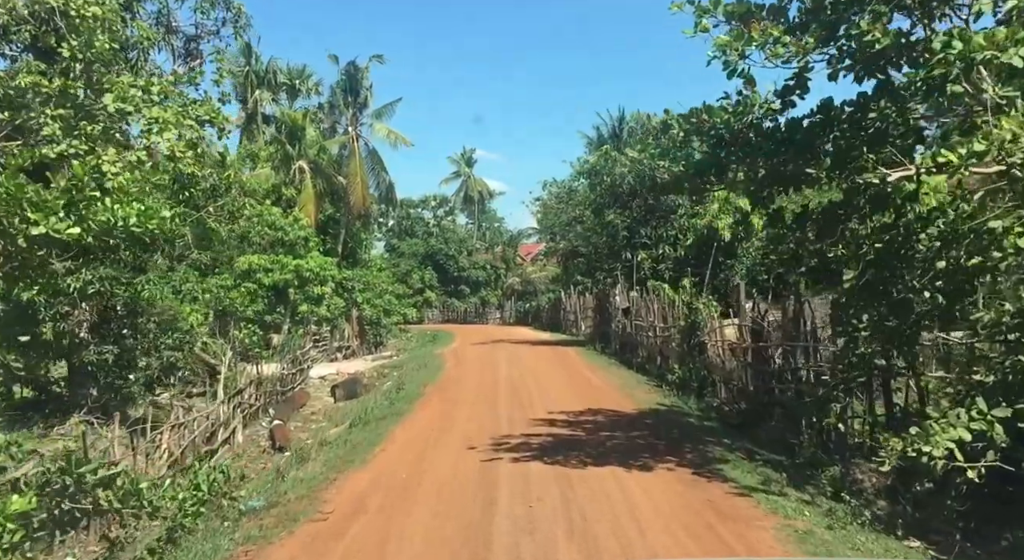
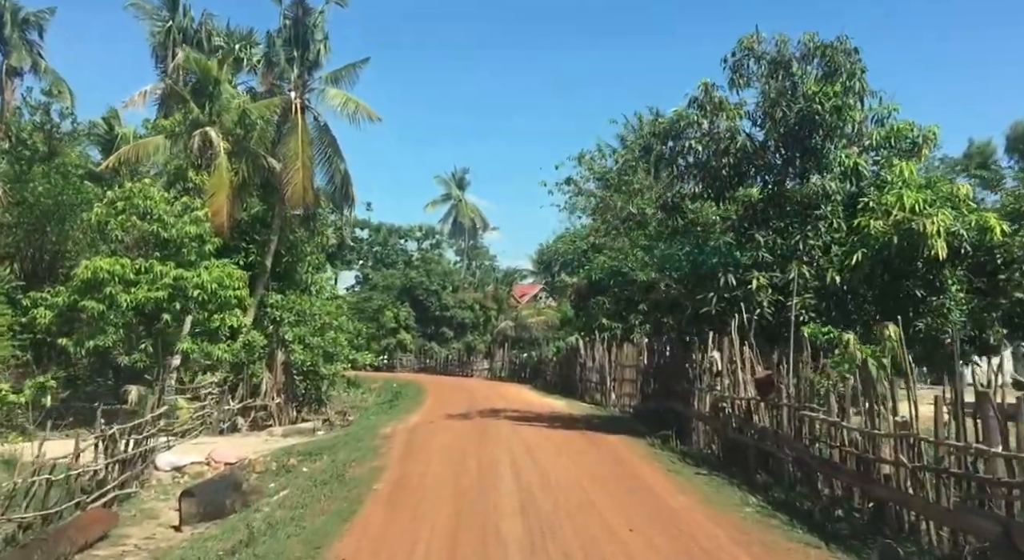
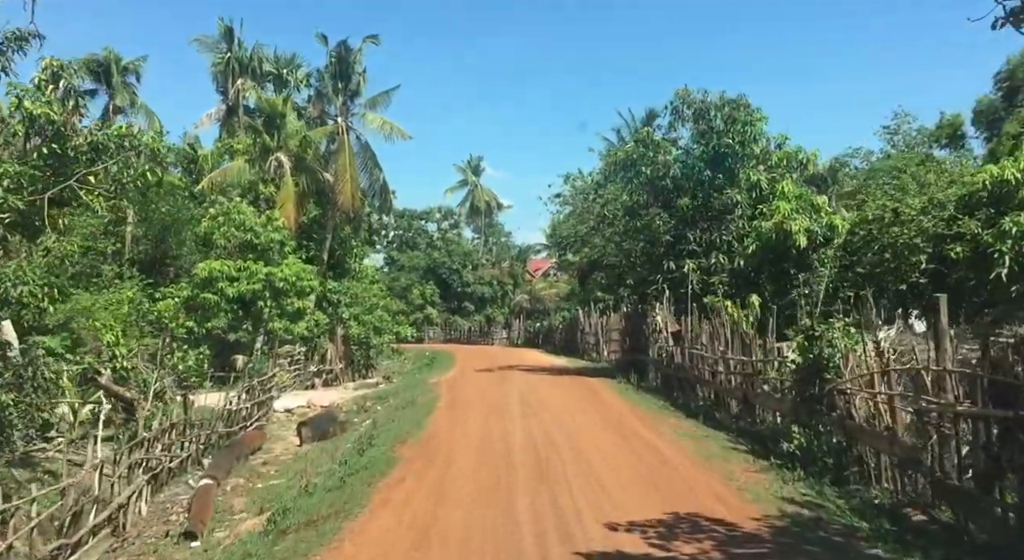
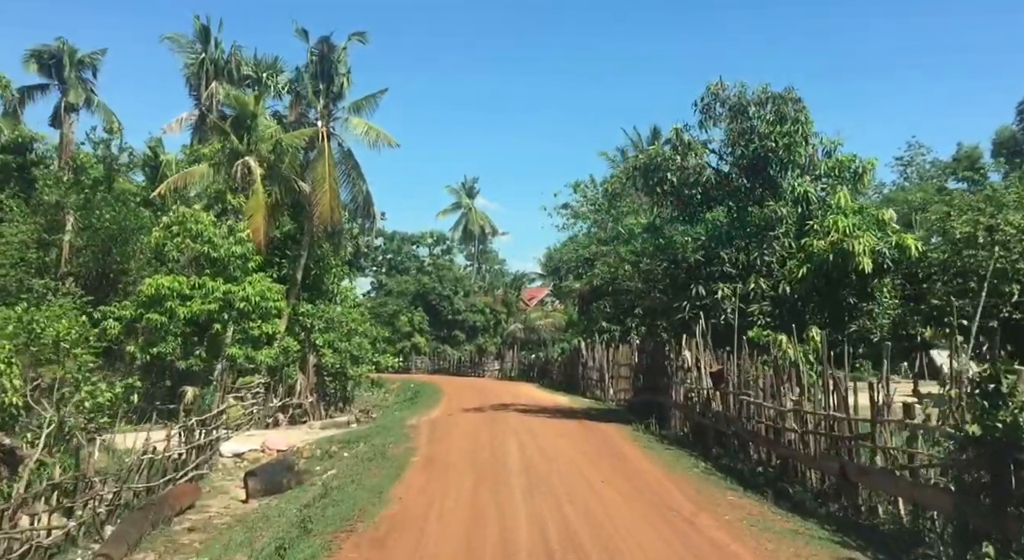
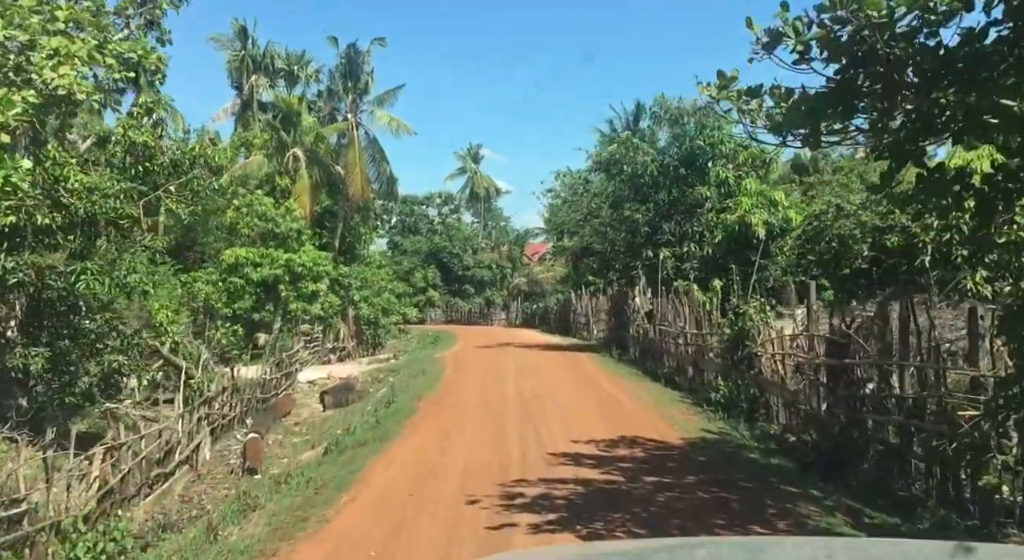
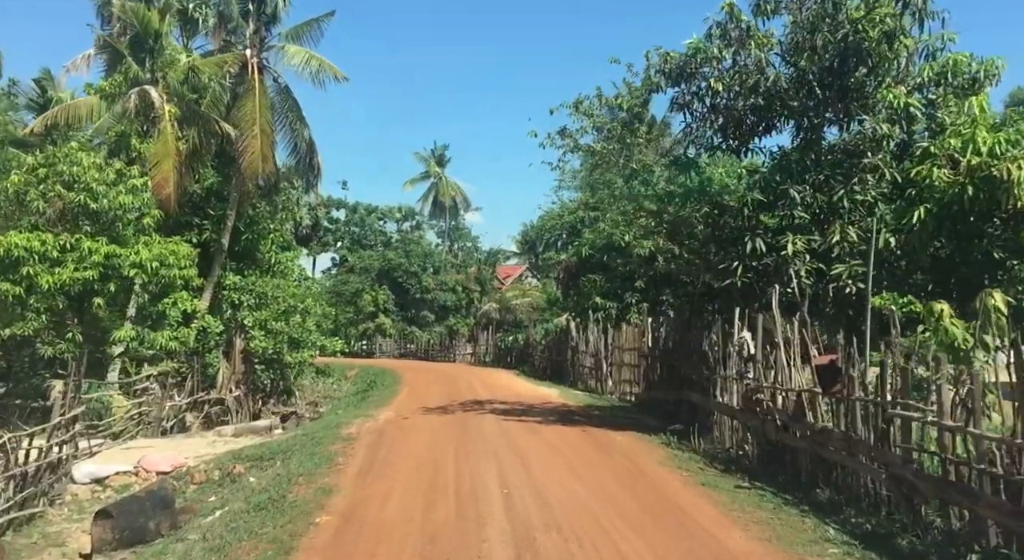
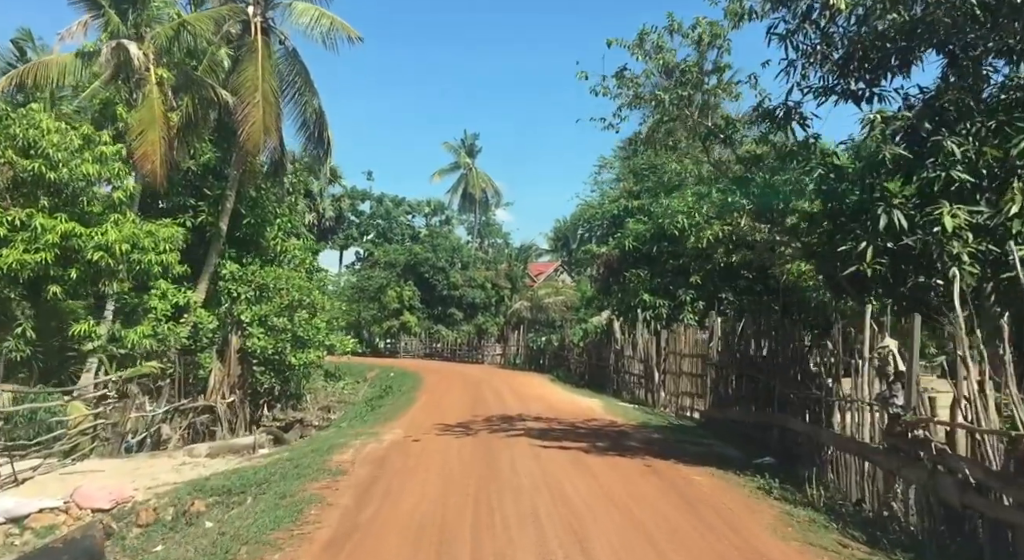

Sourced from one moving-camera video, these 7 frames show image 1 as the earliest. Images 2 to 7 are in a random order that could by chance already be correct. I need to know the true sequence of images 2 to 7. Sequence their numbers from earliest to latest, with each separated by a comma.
5, 3, 4, 2, 6, 7
